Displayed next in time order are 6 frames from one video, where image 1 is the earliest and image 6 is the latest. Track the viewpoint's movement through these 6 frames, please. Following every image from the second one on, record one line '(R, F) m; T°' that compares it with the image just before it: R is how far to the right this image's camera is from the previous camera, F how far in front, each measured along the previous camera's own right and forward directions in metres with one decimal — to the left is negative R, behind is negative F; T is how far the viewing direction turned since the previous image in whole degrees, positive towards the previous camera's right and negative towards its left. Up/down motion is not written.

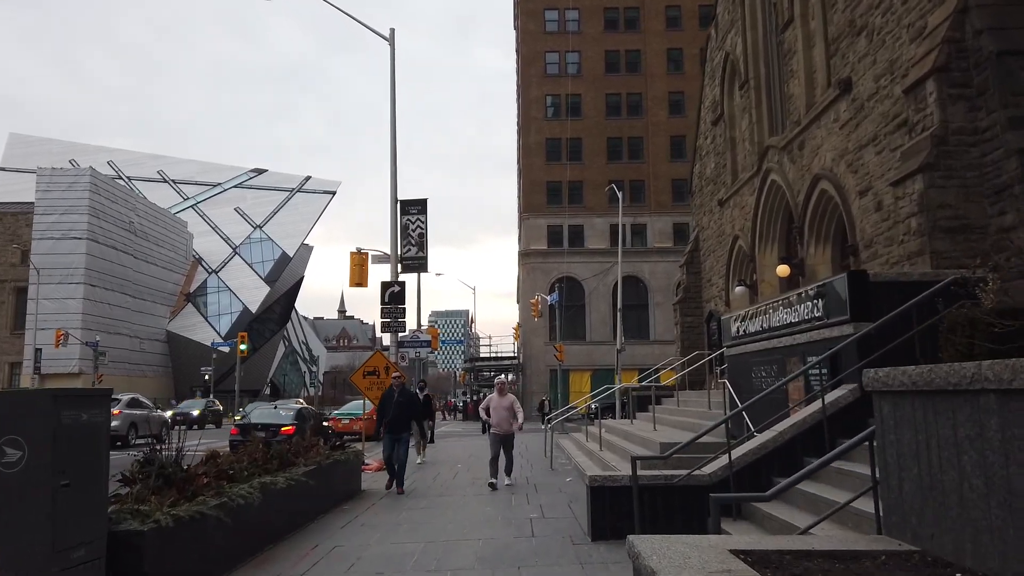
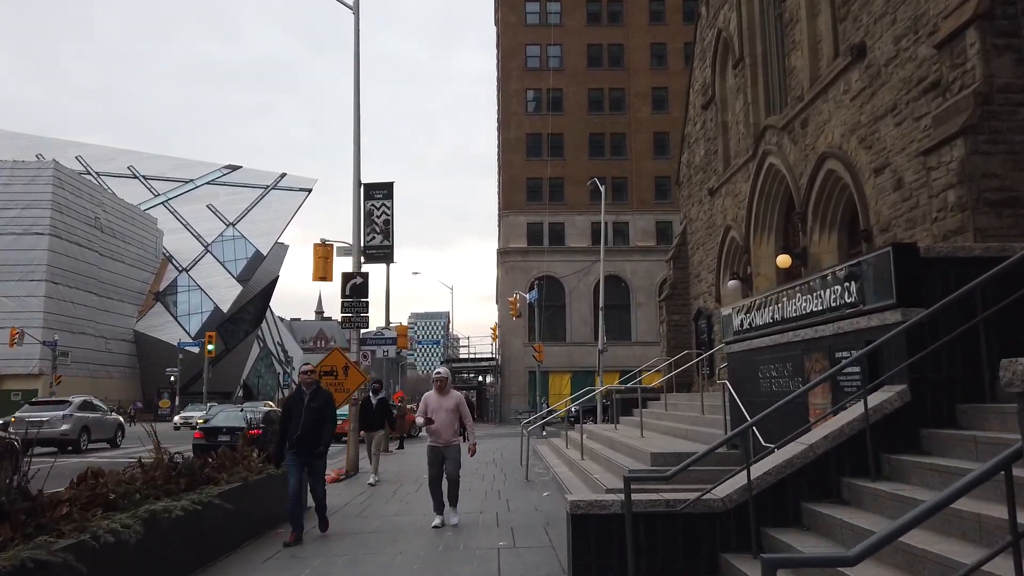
(+0.1, +1.6) m; +1°
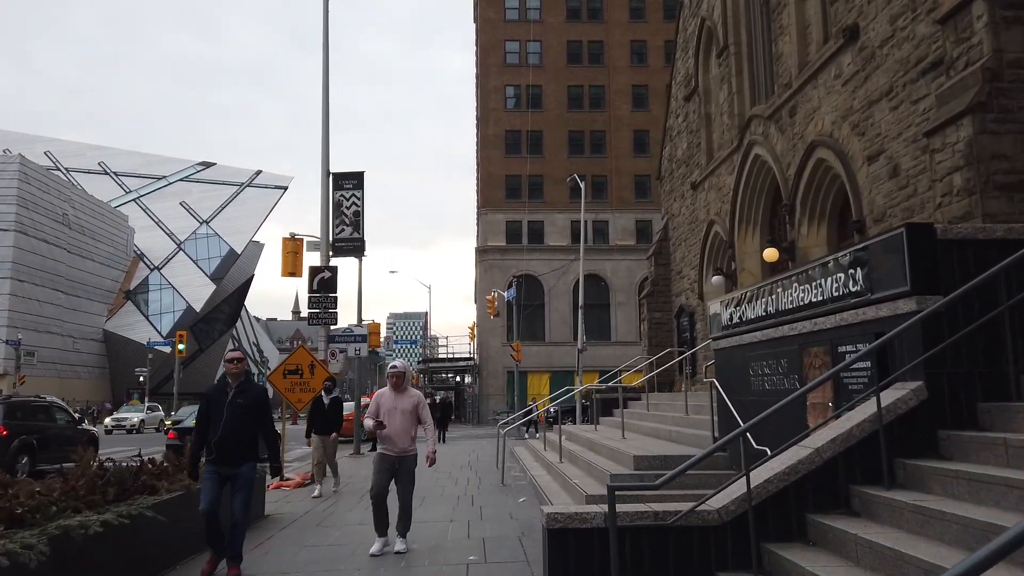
(+0.1, +0.7) m; +2°
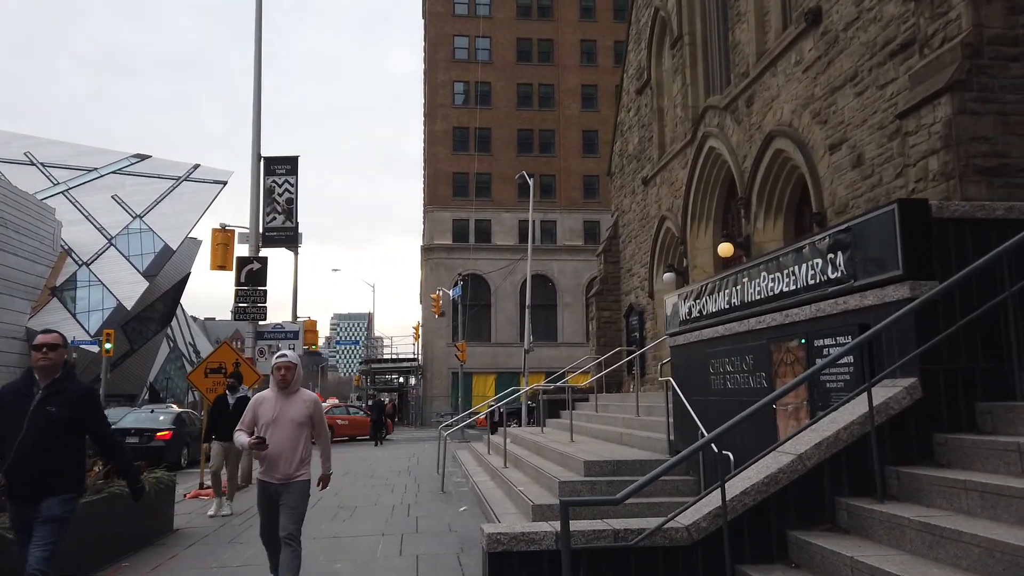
(+0.1, +0.8) m; +4°
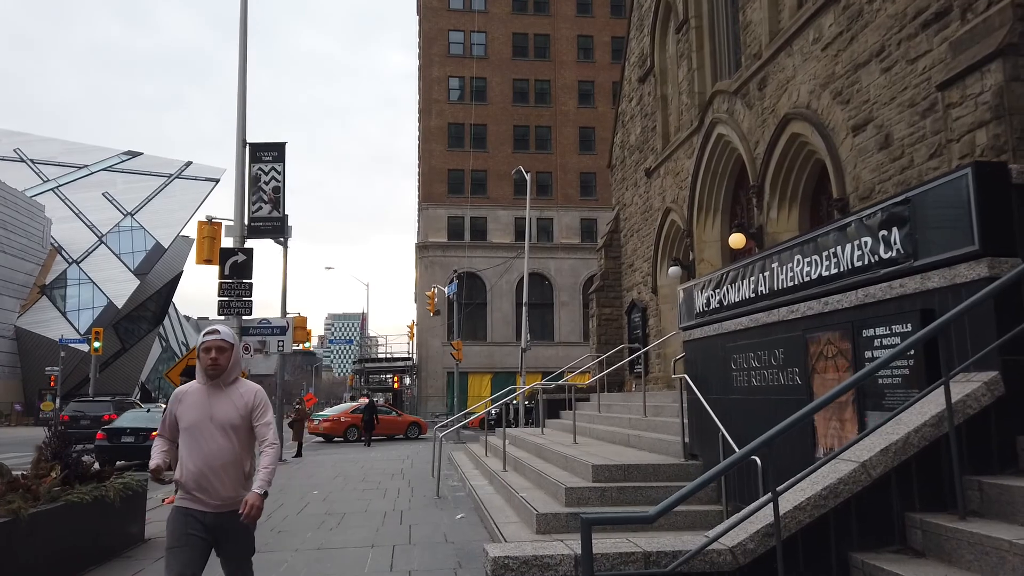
(-0.1, +0.7) m; 0°
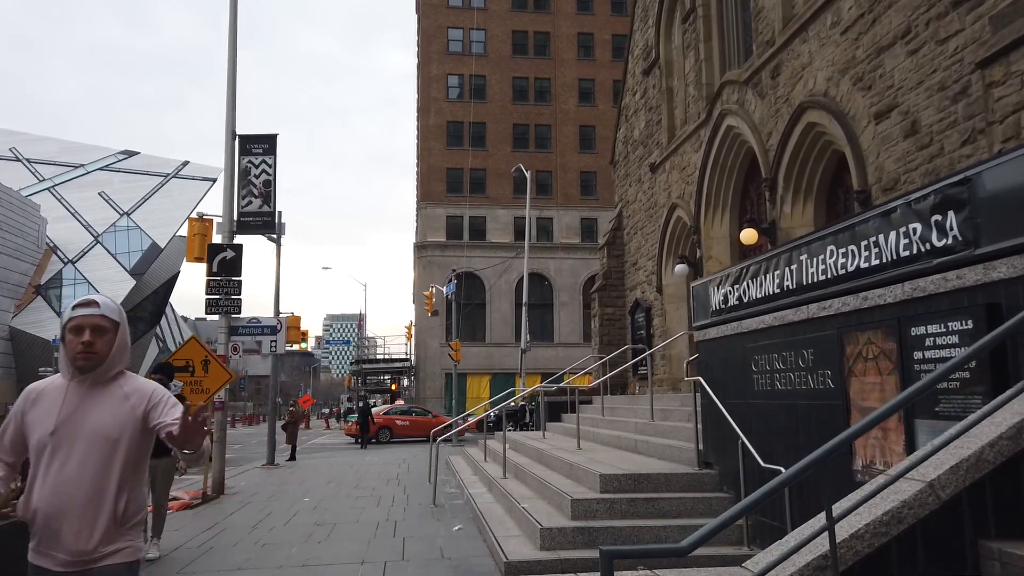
(0.0, +0.6) m; 0°
